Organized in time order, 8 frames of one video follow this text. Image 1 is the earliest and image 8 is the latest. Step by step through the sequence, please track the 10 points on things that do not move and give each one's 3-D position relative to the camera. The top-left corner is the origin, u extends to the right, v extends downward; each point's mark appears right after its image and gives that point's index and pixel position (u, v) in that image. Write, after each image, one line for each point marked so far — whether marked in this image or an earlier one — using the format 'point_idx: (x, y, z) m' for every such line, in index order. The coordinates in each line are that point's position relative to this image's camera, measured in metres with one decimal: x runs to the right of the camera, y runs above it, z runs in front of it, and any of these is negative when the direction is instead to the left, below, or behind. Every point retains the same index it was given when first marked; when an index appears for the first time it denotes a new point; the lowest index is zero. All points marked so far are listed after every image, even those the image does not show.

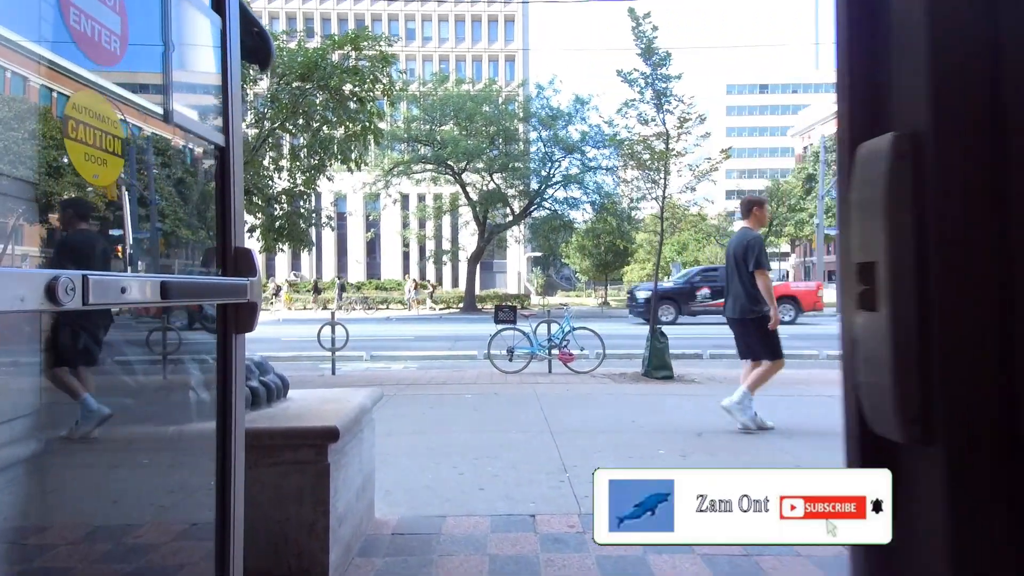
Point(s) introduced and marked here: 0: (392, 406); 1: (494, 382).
0: (-1.3, -1.3, +8.0) m
1: (-0.2, -1.3, +9.4) m
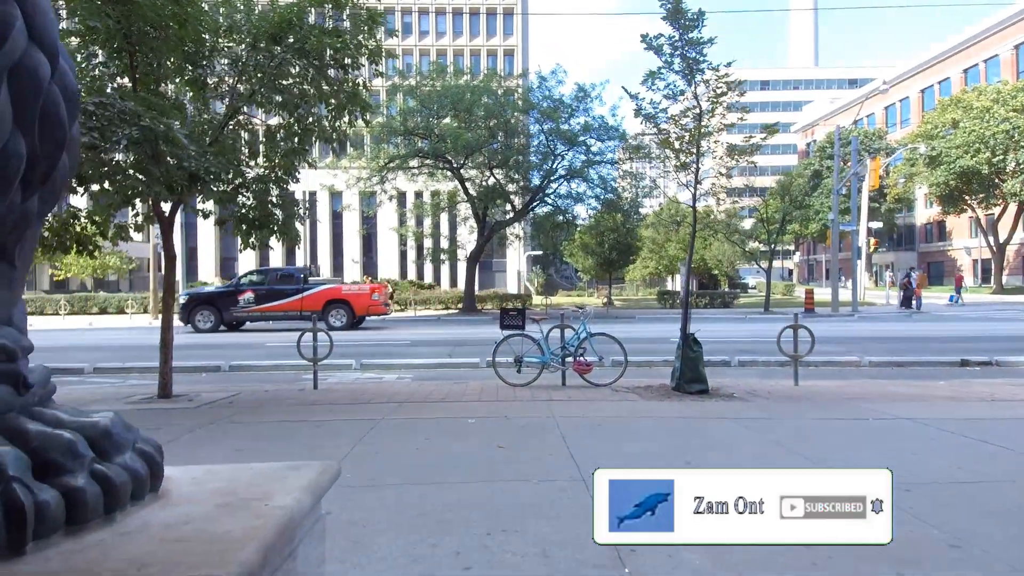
0: (-1.2, -1.3, +6.6) m
1: (0.0, -1.3, +8.1) m
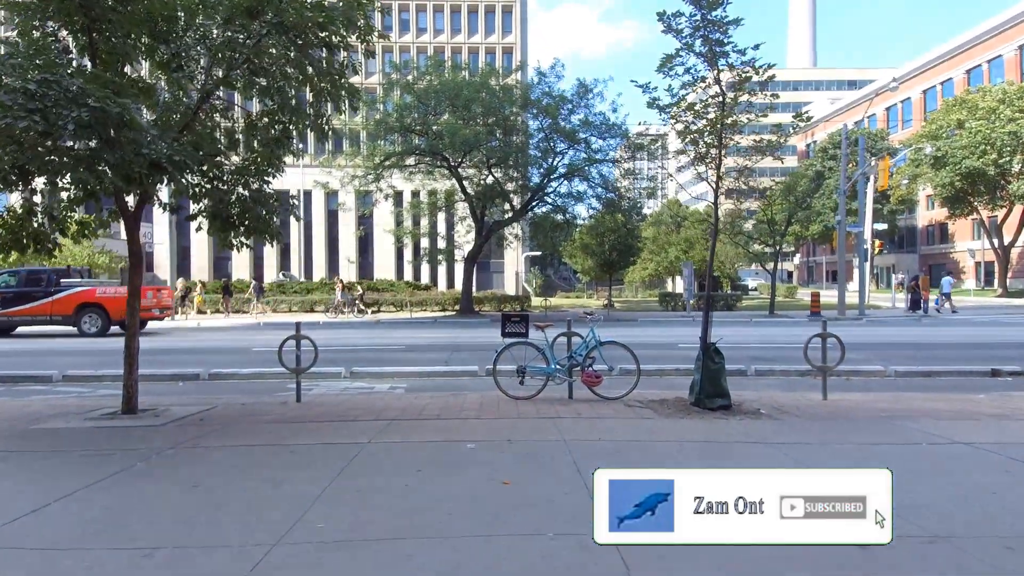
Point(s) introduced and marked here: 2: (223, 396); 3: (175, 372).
0: (-1.1, -1.4, +5.8) m
1: (0.0, -1.3, +7.3) m
2: (-4.1, -1.6, +10.2) m
3: (-5.6, -1.4, +11.9) m
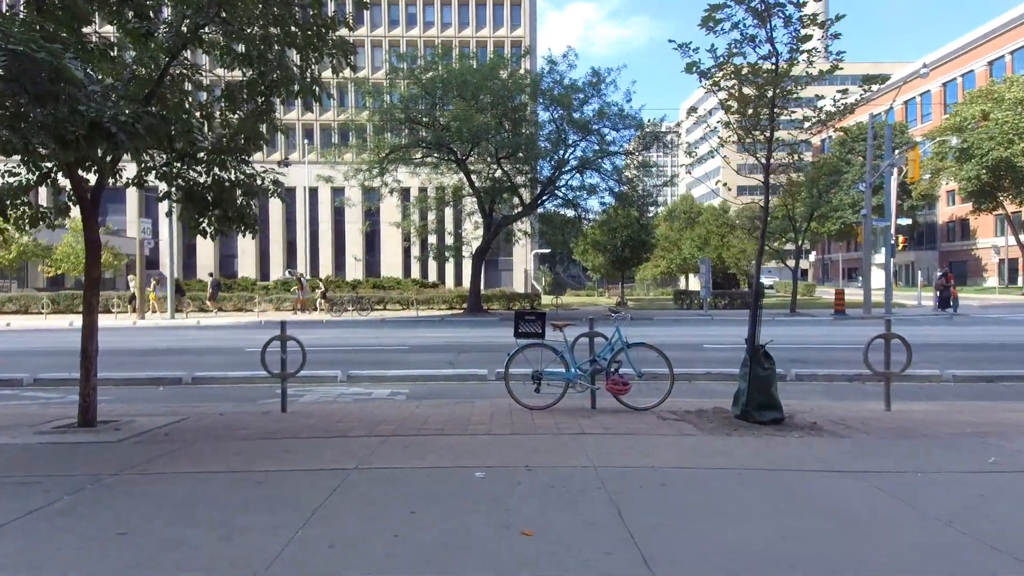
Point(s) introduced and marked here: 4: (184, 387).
0: (-1.0, -1.3, +4.7) m
1: (+0.1, -1.3, +6.2) m
2: (-3.9, -1.5, +9.1) m
3: (-5.4, -1.3, +10.9) m
4: (-4.9, -1.5, +10.6) m
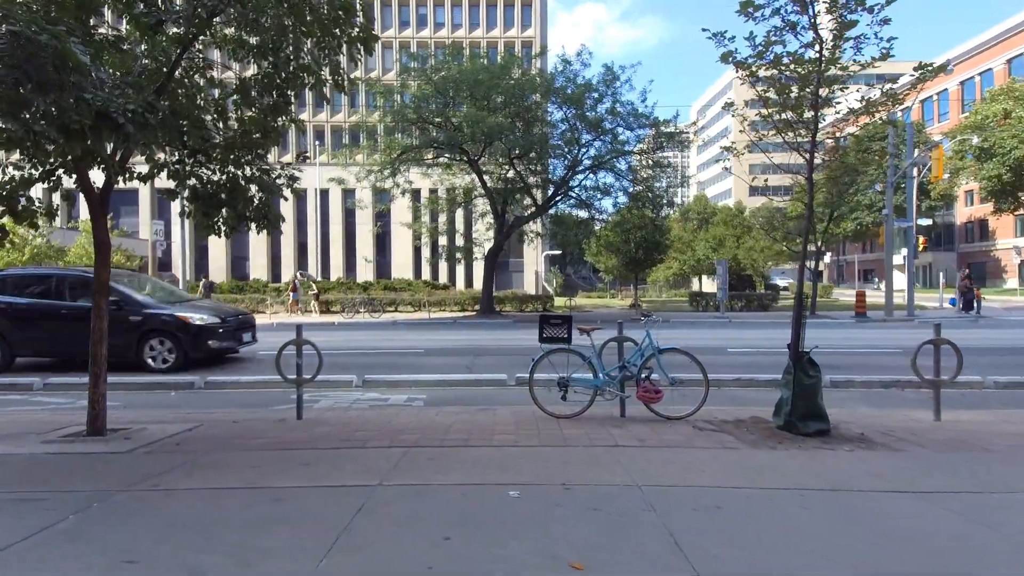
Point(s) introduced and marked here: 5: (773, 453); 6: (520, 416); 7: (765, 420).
0: (-0.8, -1.3, +4.4) m
1: (+0.4, -1.3, +5.9) m
2: (-3.7, -1.5, +8.8) m
3: (-5.1, -1.4, +10.6) m
4: (-4.6, -1.5, +10.4) m
5: (+2.0, -1.3, +5.4) m
6: (+0.1, -1.4, +7.5) m
7: (+2.3, -1.2, +6.4) m
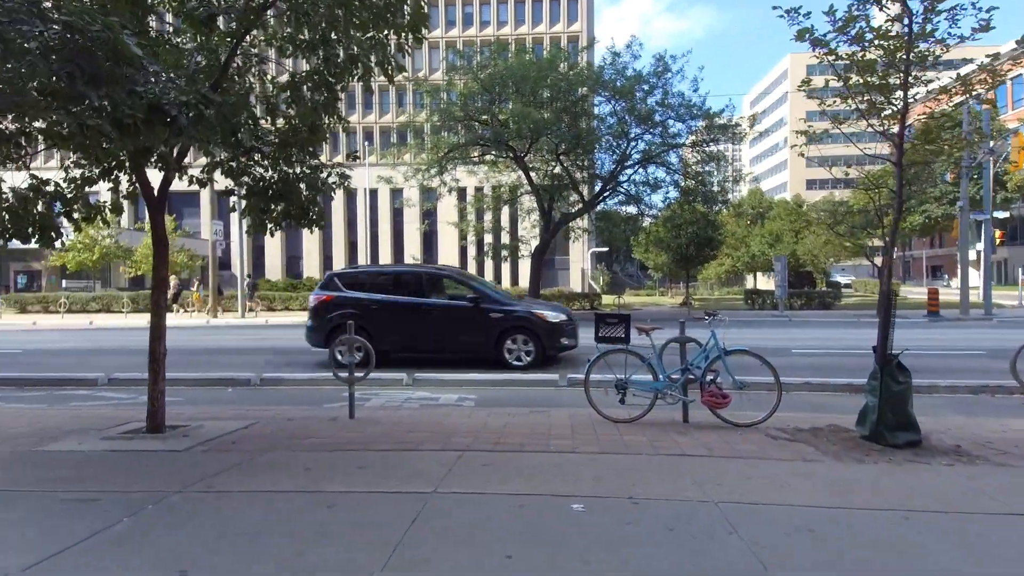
0: (-0.4, -1.3, +4.1) m
1: (+0.8, -1.3, +5.5) m
2: (-3.0, -1.5, +8.7) m
3: (-4.4, -1.3, +10.6) m
4: (-3.8, -1.4, +10.3) m
5: (+2.4, -1.2, +4.9) m
6: (+0.7, -1.3, +7.2) m
7: (+2.8, -1.2, +5.9) m
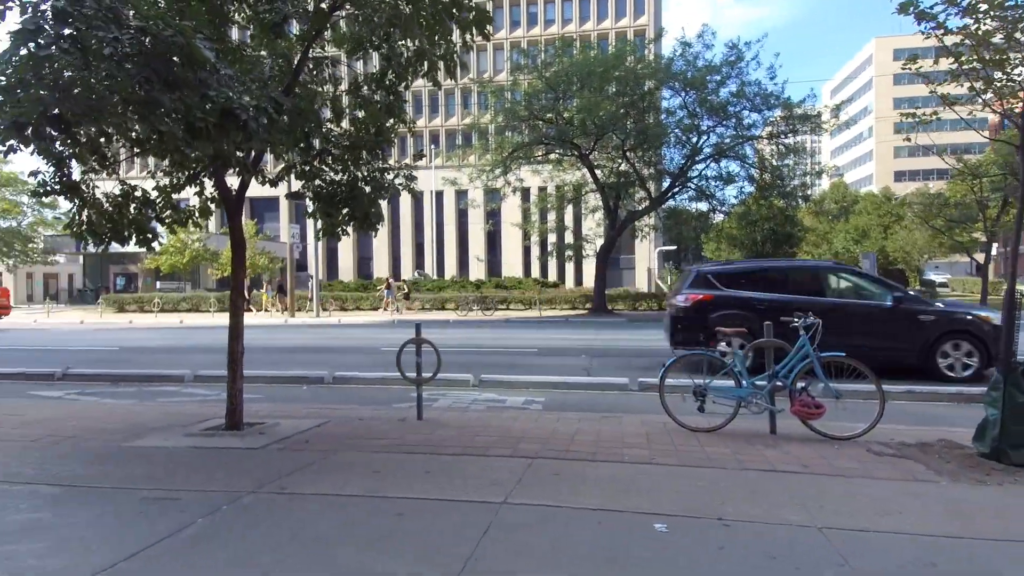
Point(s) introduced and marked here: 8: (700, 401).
0: (0.0, -1.3, +3.8) m
1: (+1.3, -1.3, +5.0) m
2: (-2.2, -1.5, +8.6) m
3: (-3.4, -1.3, +10.6) m
4: (-2.8, -1.4, +10.2) m
5: (+2.9, -1.2, +4.3) m
6: (+1.4, -1.3, +6.7) m
7: (+3.4, -1.2, +5.3) m
8: (+1.7, -1.0, +6.3) m
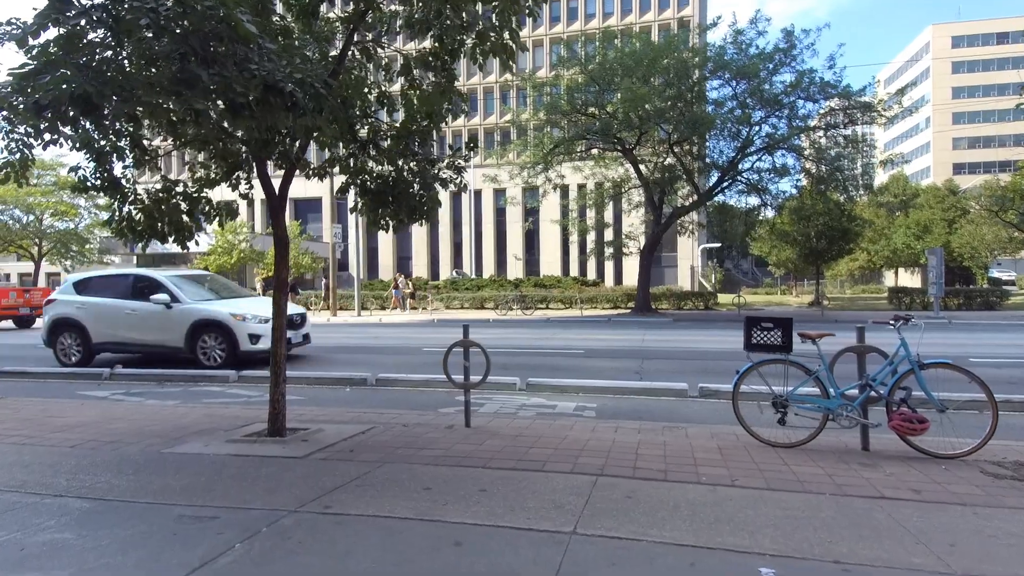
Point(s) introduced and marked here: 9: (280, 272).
0: (+0.3, -1.3, +3.2) m
1: (+1.8, -1.2, +4.4) m
2: (-1.6, -1.4, +8.2) m
3: (-2.7, -1.3, +10.2) m
4: (-2.2, -1.4, +9.8) m
5: (+3.3, -1.2, +3.6) m
6: (+1.9, -1.3, +6.1) m
7: (+3.8, -1.2, +4.6) m
8: (+2.2, -1.0, +5.7) m
9: (-2.2, +0.1, +6.5) m
